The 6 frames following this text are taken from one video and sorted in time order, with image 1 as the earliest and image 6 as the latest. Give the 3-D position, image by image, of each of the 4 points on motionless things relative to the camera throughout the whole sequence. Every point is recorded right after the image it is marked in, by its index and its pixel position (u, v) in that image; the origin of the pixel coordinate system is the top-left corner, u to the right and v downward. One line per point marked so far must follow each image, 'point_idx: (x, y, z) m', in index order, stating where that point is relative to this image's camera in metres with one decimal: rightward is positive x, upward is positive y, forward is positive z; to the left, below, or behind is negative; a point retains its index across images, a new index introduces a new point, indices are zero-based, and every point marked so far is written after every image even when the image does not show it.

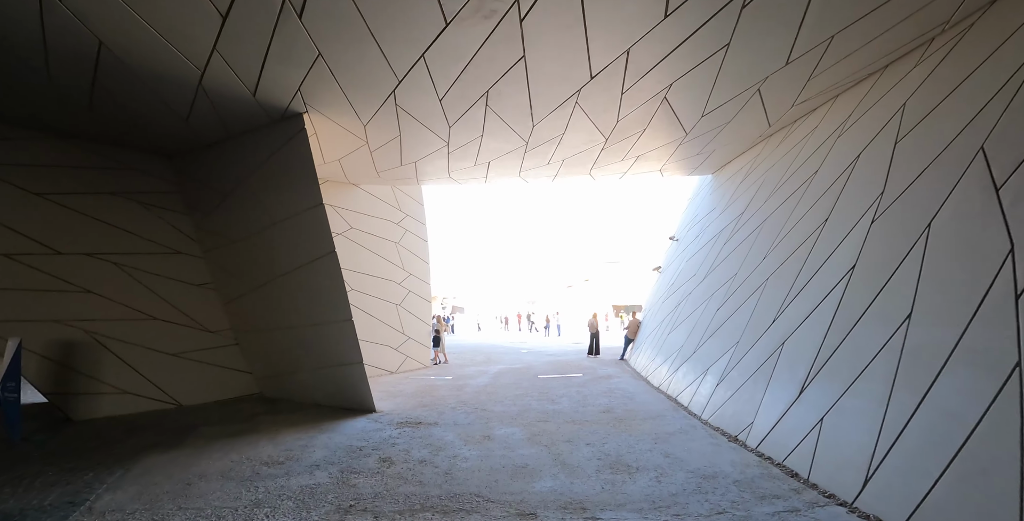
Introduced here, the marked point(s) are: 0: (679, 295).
0: (+3.3, -0.7, +8.1) m
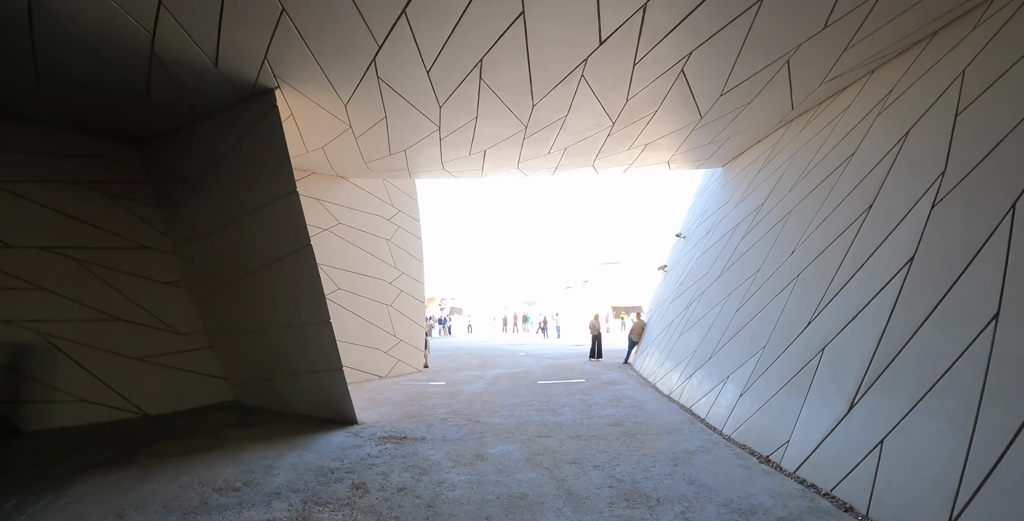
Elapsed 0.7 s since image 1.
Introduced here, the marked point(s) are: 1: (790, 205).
0: (+3.2, -0.6, +7.6) m
1: (+3.5, +0.7, +5.2) m
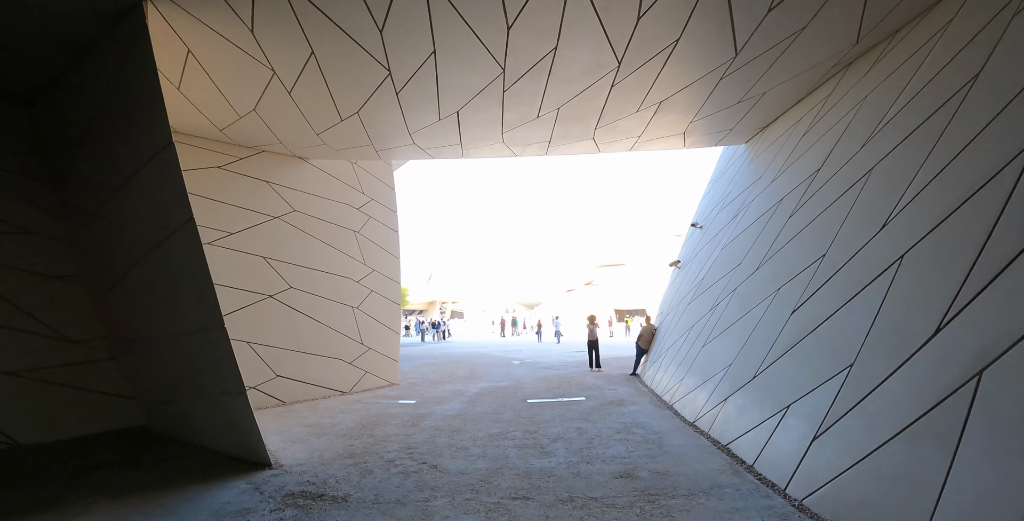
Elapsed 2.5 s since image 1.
0: (+3.0, -0.5, +6.2) m
1: (+3.2, +0.9, +3.8) m
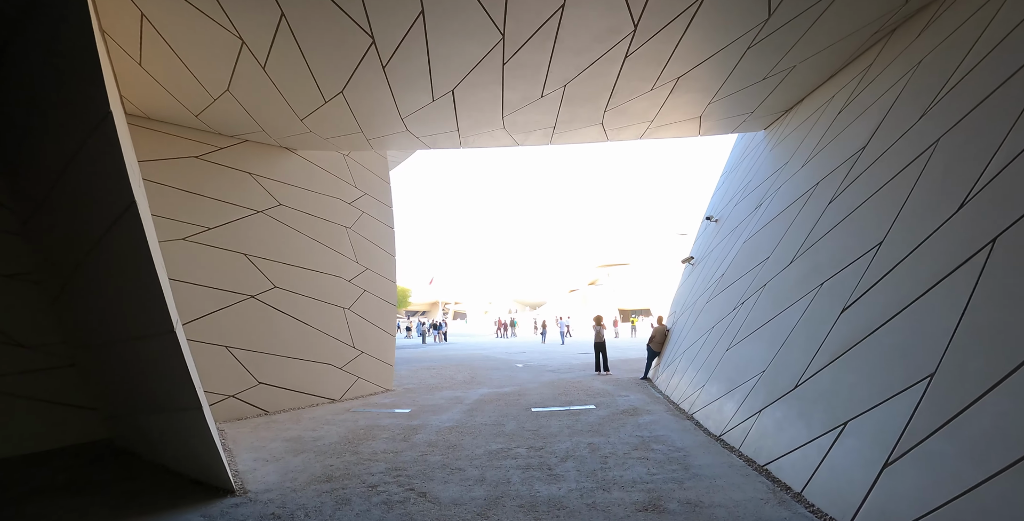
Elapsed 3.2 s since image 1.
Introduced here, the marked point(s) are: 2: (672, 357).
0: (+3.0, -0.4, +5.6) m
1: (+3.2, +1.0, +3.2) m
2: (+2.8, -1.7, +7.1) m
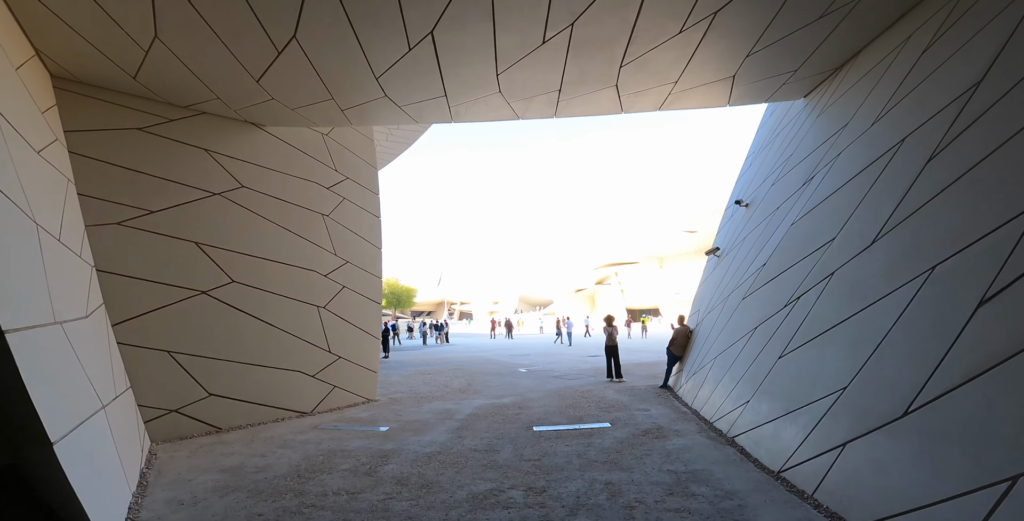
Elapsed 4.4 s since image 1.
0: (+3.0, -0.3, +4.6) m
1: (+3.2, +1.1, +2.2) m
2: (+2.8, -1.5, +6.1) m
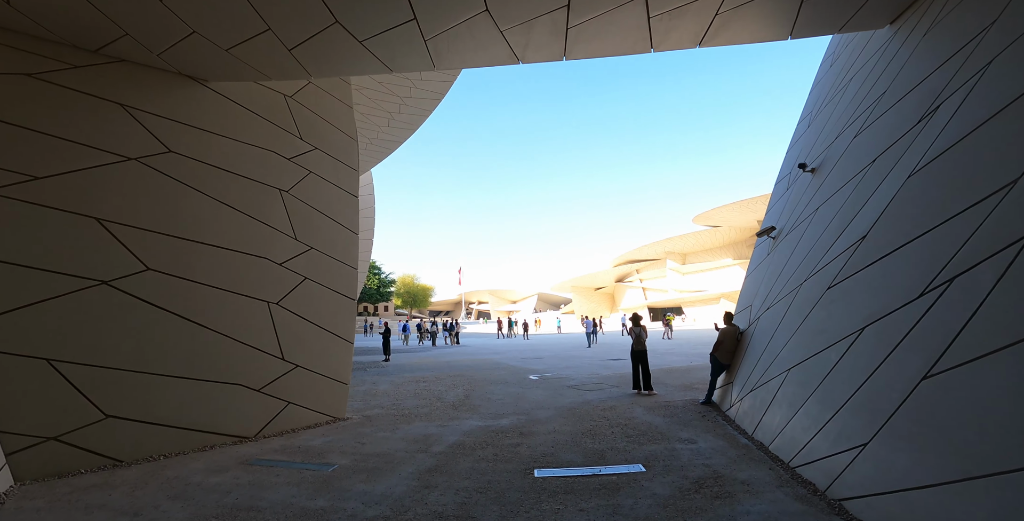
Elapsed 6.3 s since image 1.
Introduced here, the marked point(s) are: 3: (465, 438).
0: (+2.9, 0.0, +3.1) m
1: (+3.0, +1.3, +0.7) m
2: (+2.8, -1.3, +4.6) m
3: (-0.5, -1.9, +4.5) m
